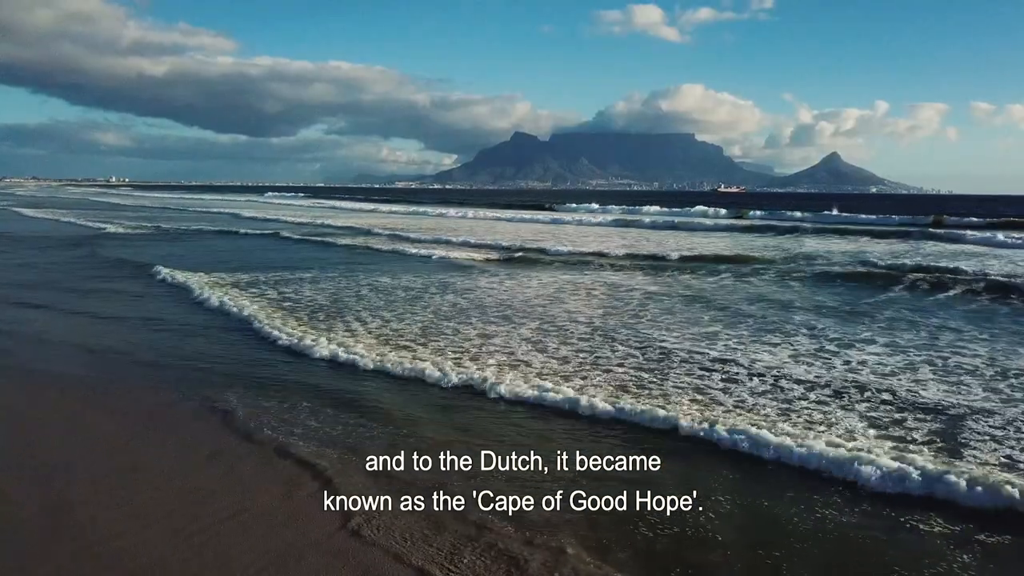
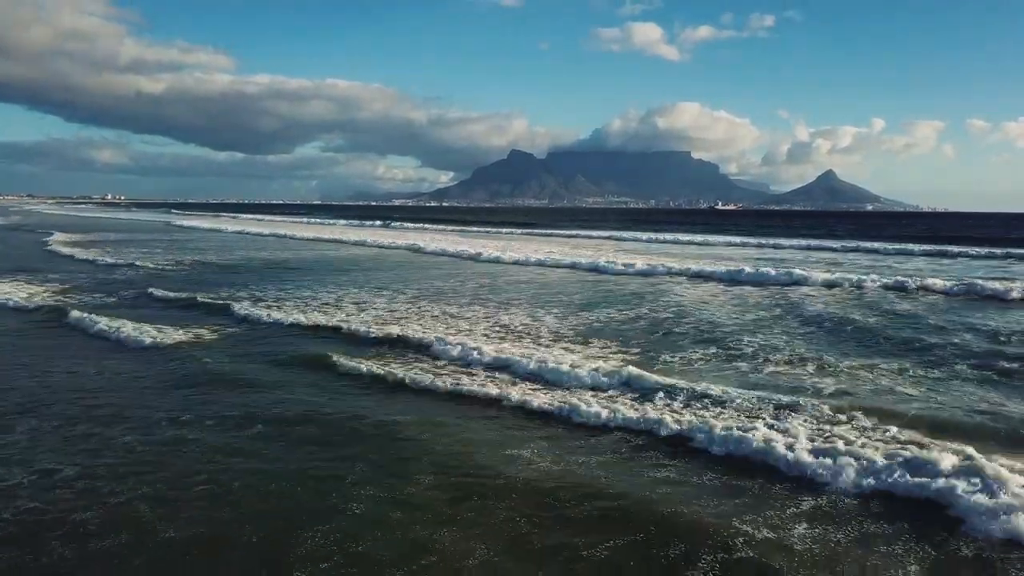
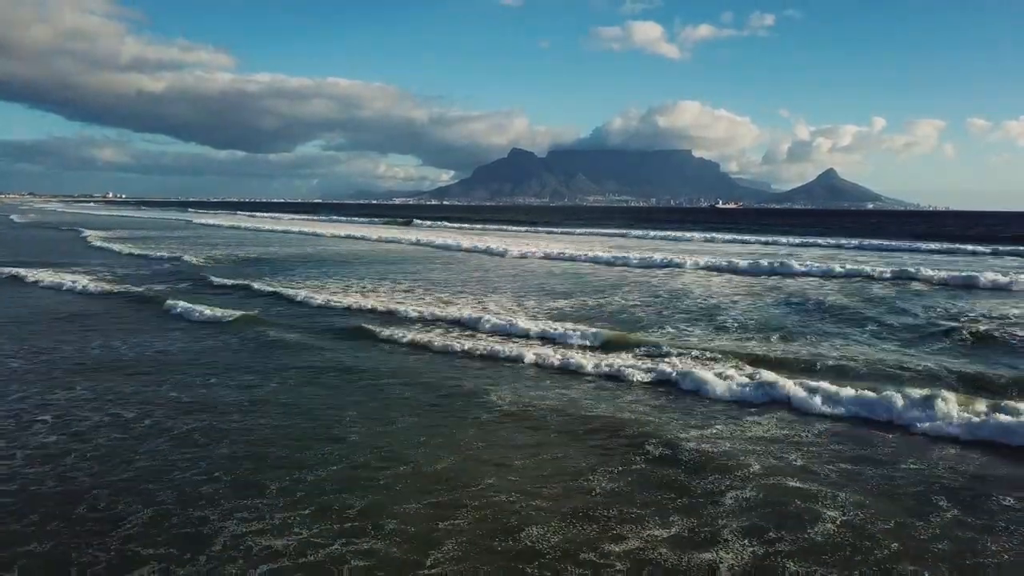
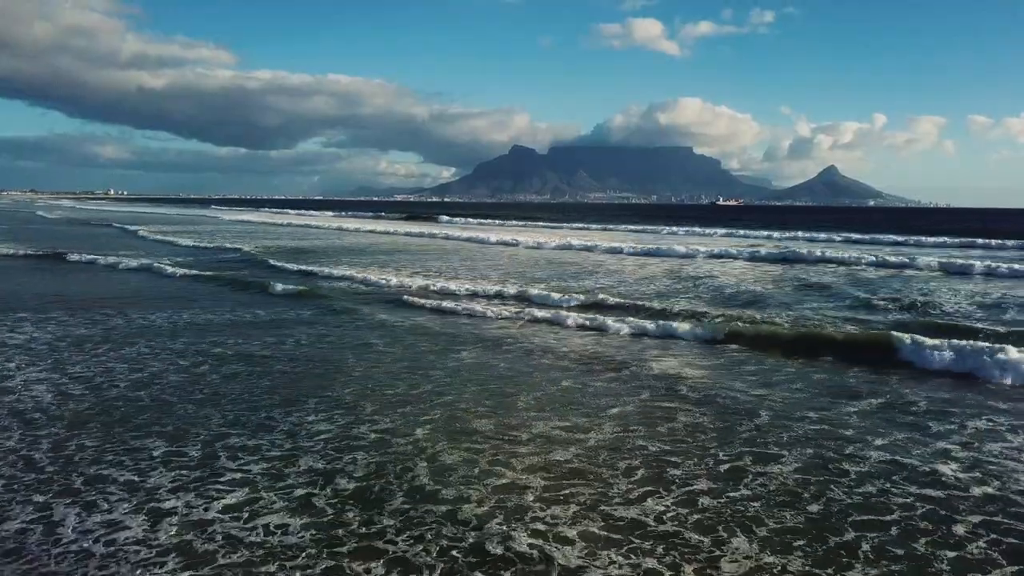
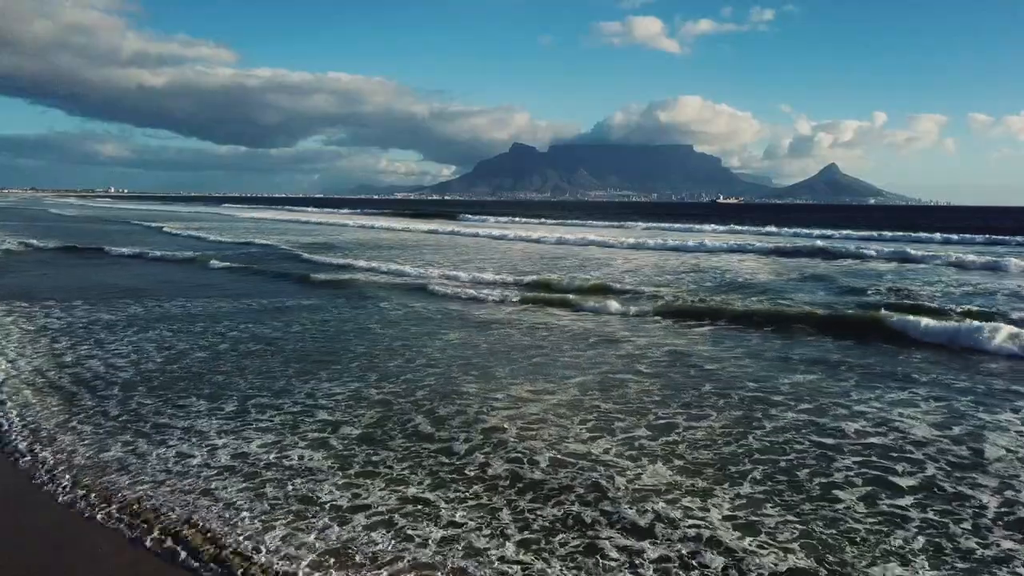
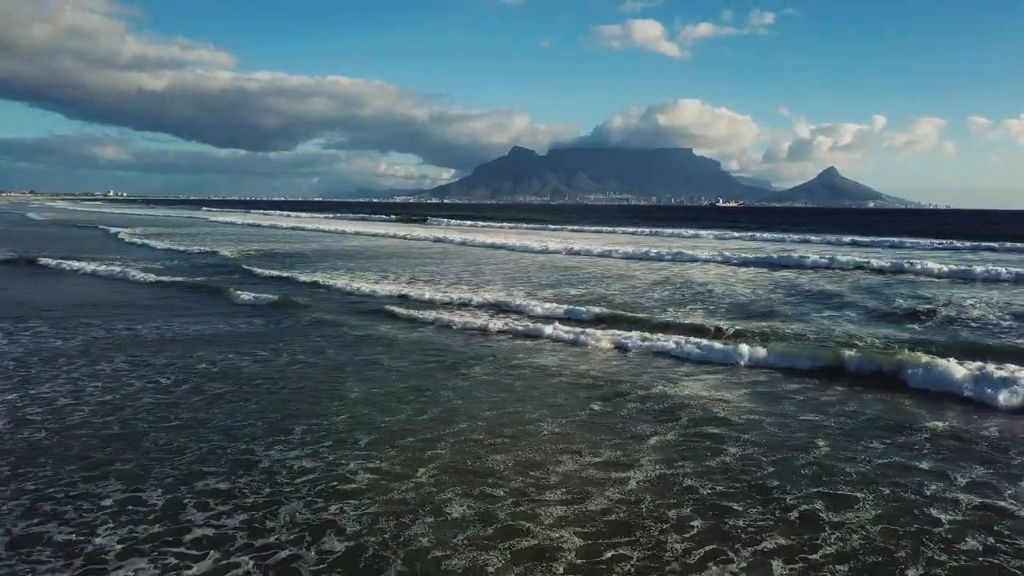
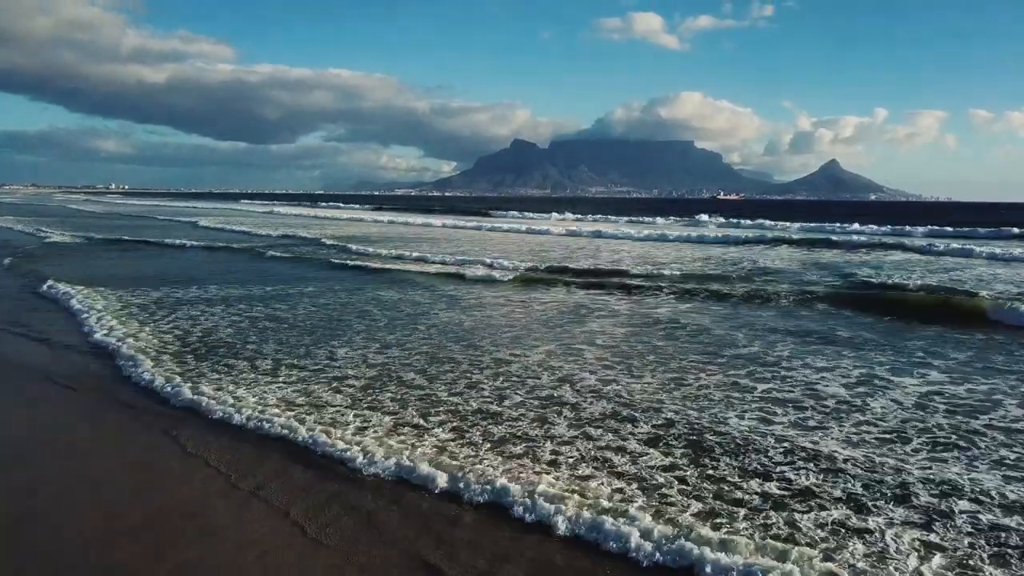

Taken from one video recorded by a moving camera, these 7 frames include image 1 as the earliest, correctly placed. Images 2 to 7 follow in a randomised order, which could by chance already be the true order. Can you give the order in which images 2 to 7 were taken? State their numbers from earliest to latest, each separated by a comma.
7, 5, 4, 6, 3, 2
